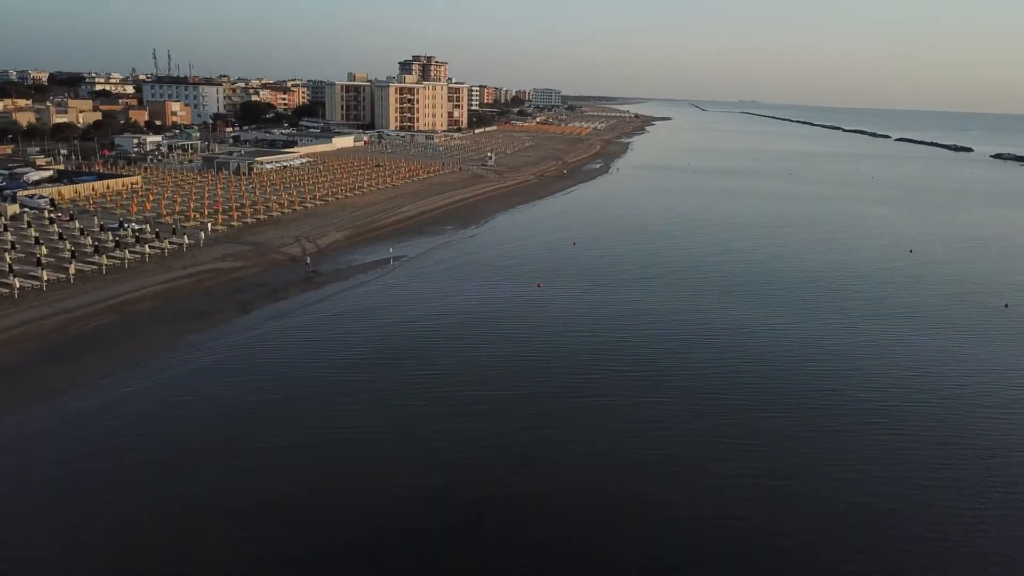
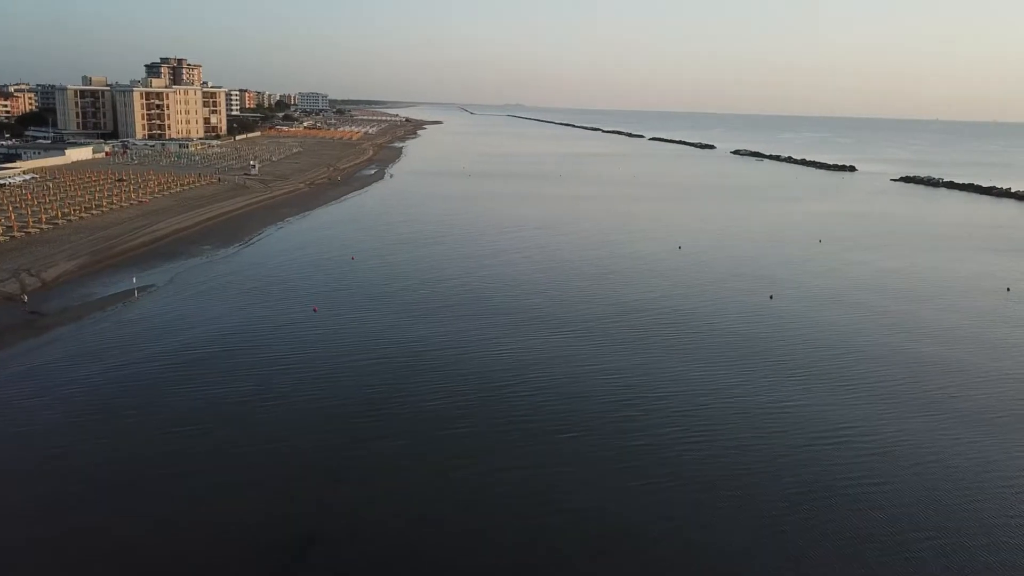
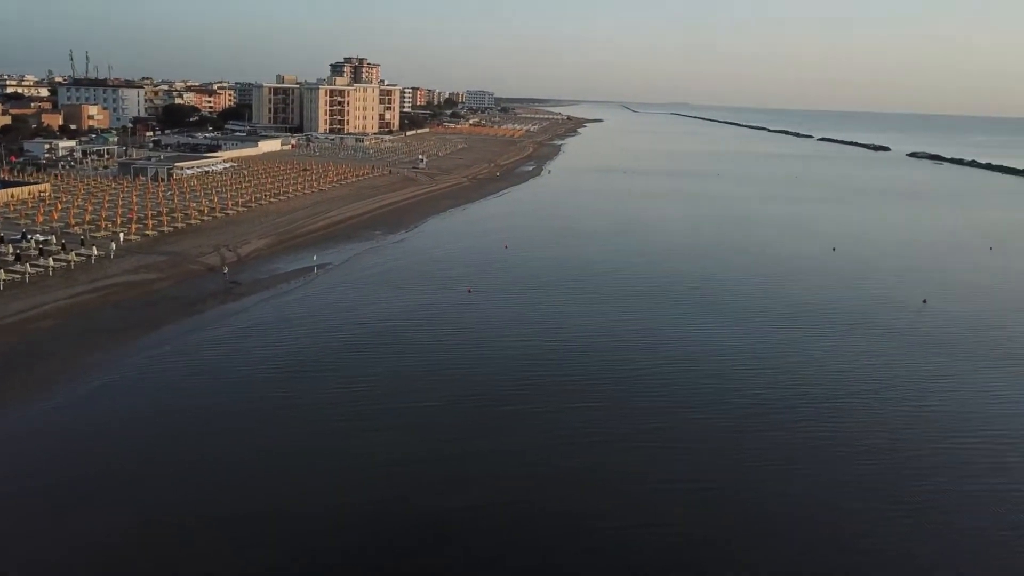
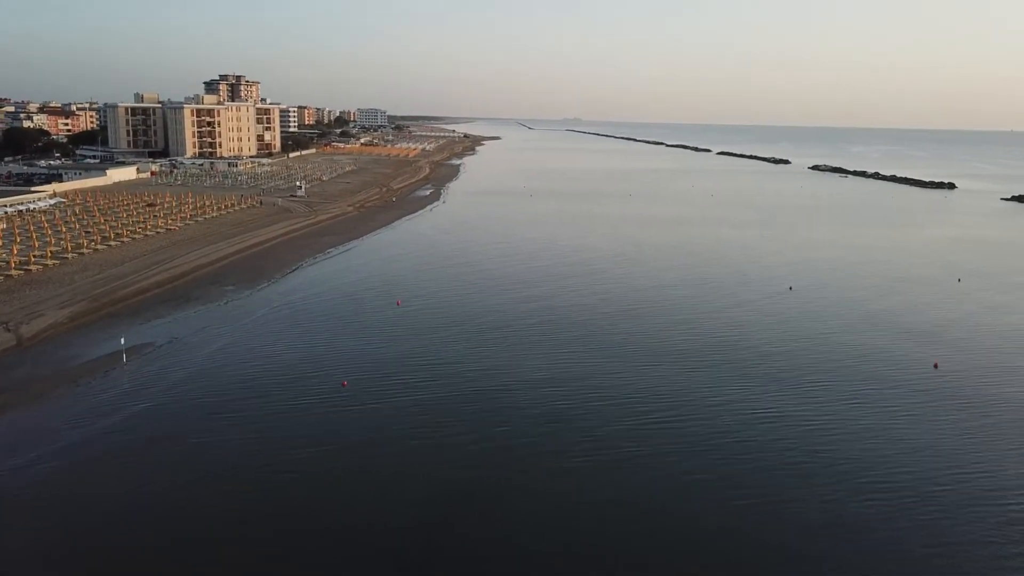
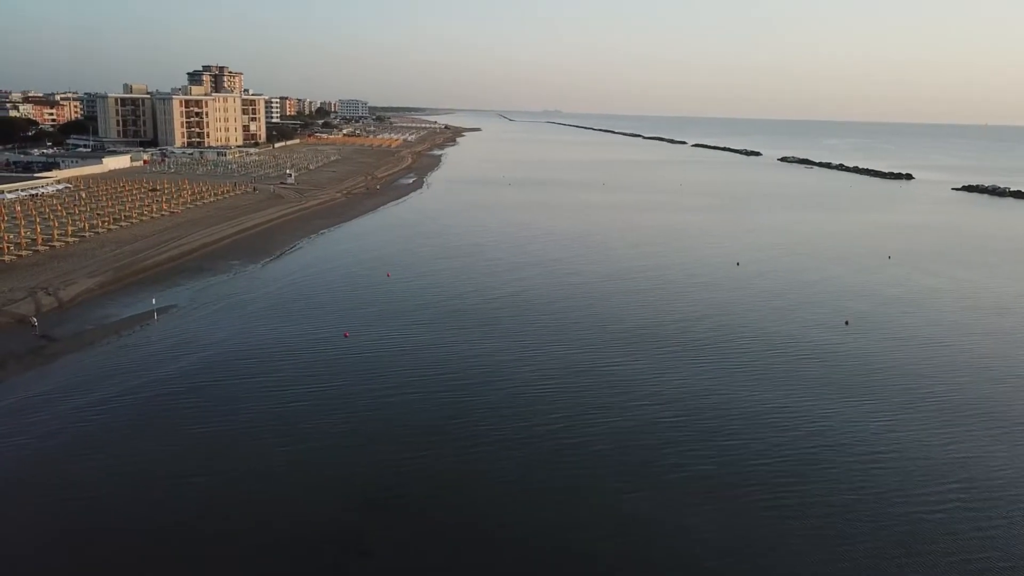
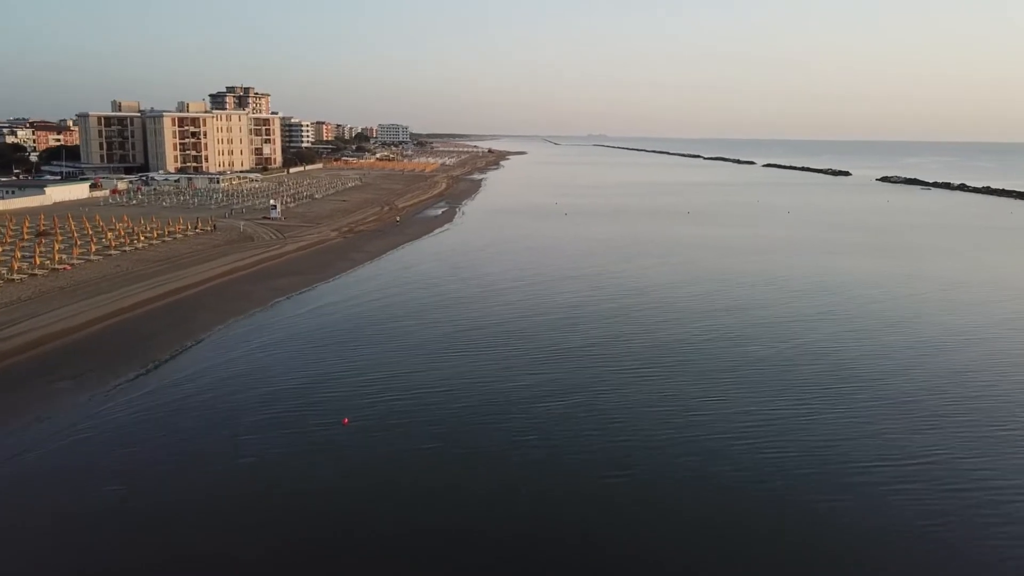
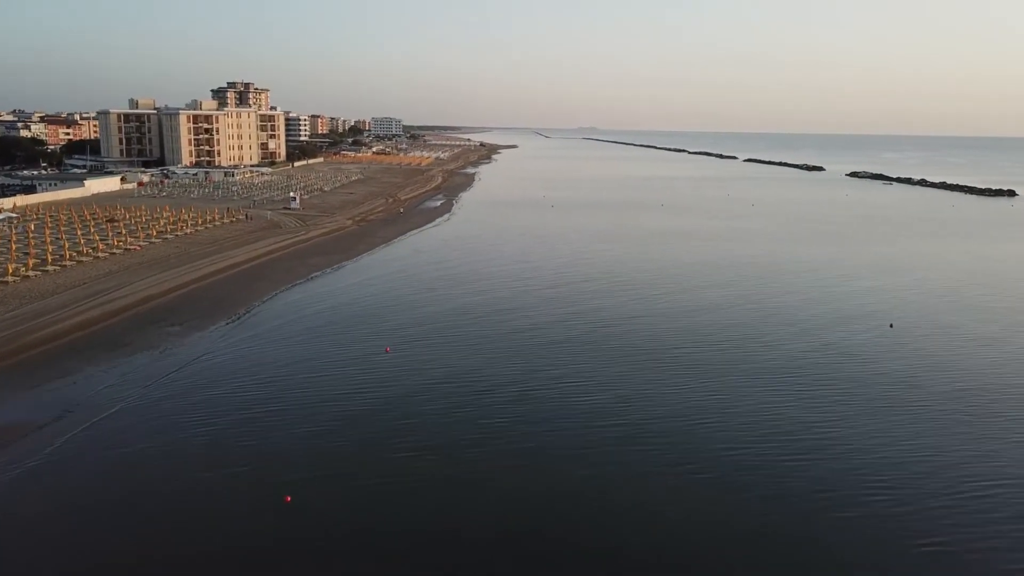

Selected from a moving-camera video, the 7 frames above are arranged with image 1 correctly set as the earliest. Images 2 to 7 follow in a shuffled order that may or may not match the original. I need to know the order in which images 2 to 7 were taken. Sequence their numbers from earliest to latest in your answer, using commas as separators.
3, 2, 5, 4, 7, 6
